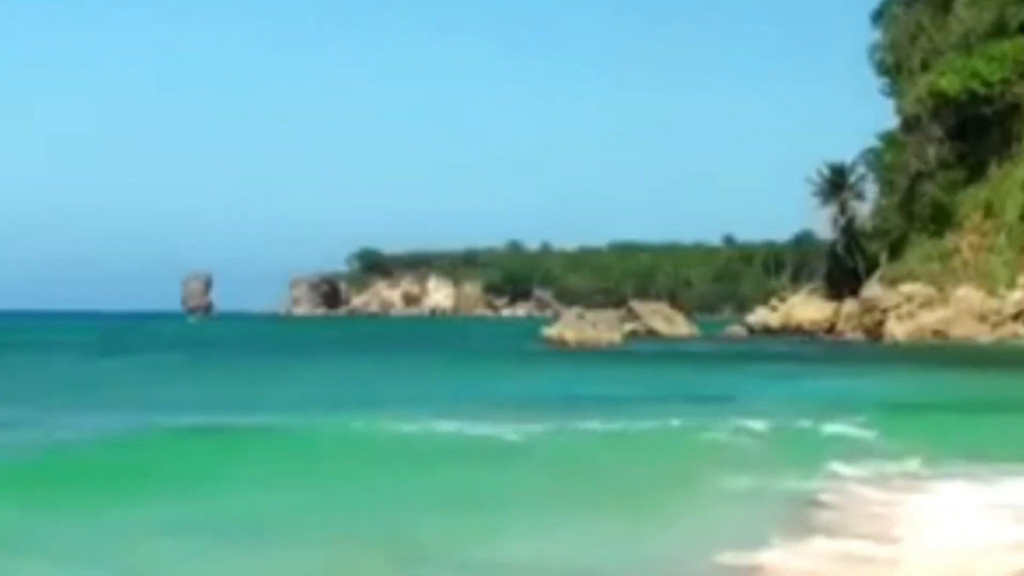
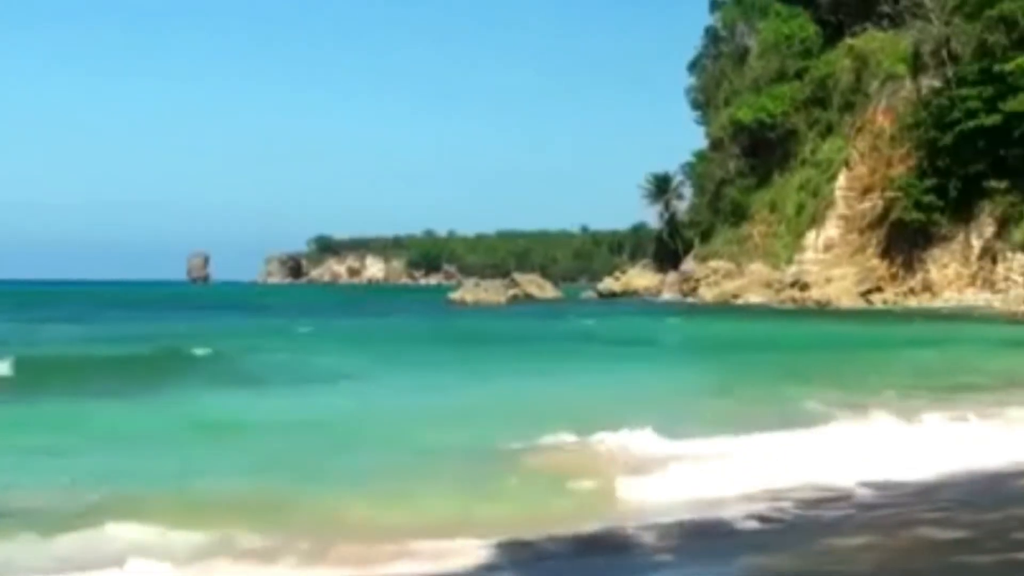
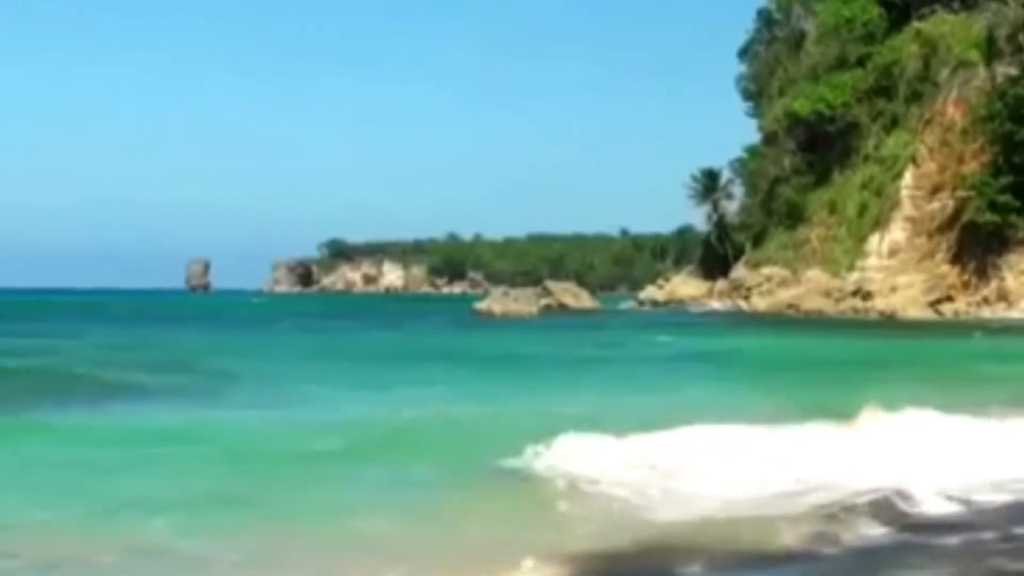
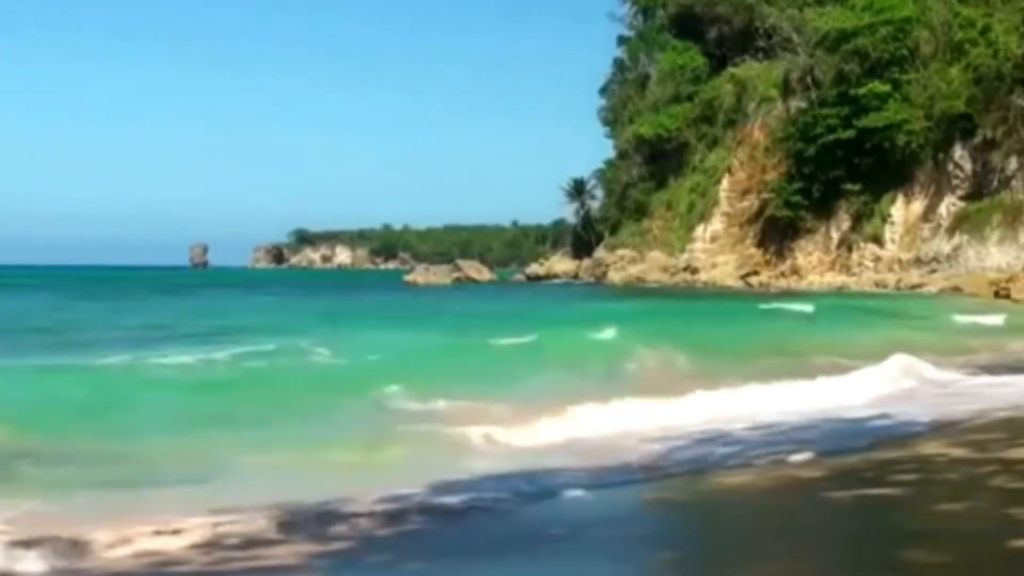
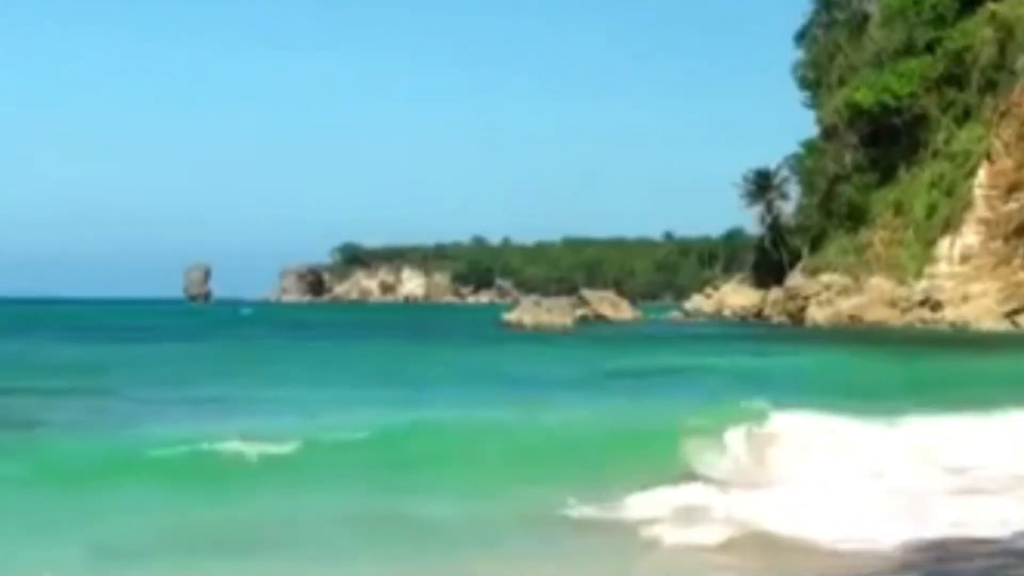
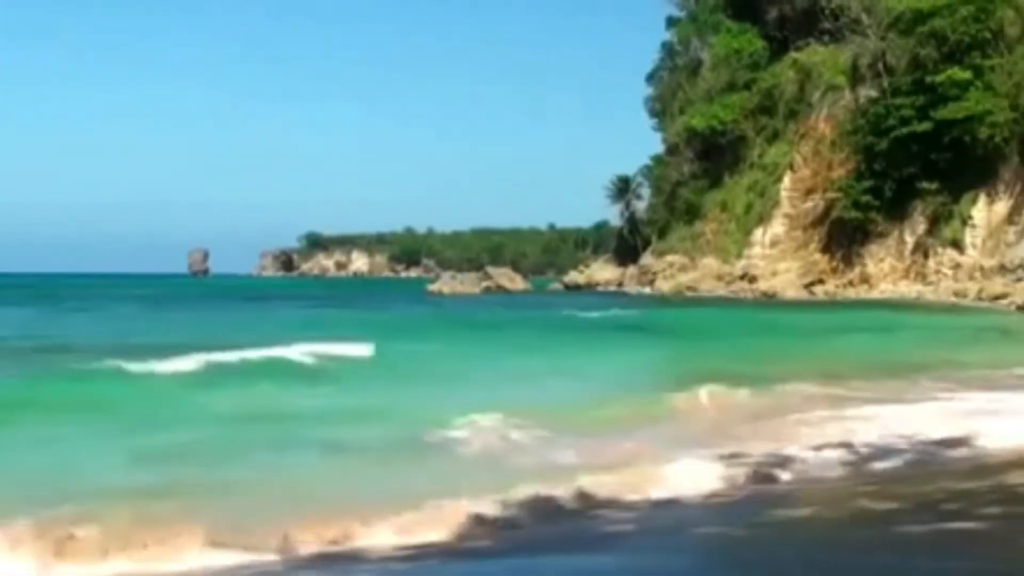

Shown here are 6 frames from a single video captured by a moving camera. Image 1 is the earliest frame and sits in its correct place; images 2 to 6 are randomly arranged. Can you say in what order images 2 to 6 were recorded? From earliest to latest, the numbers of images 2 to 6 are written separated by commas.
5, 3, 2, 6, 4
